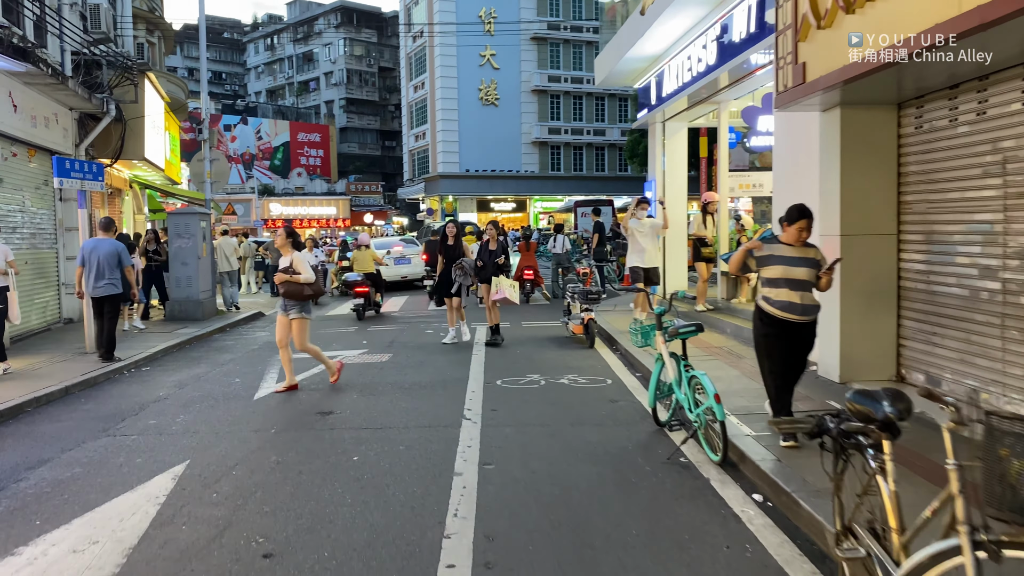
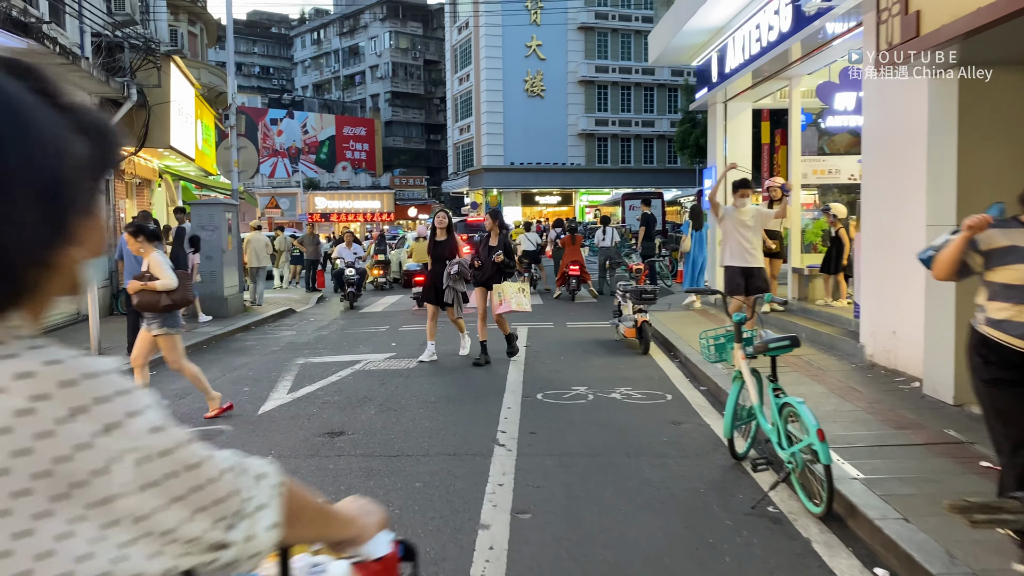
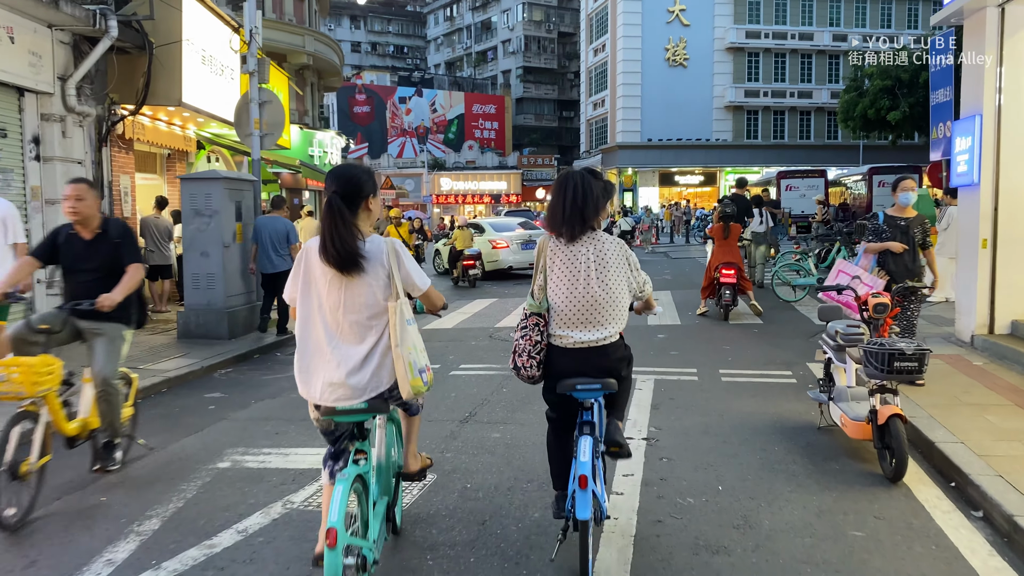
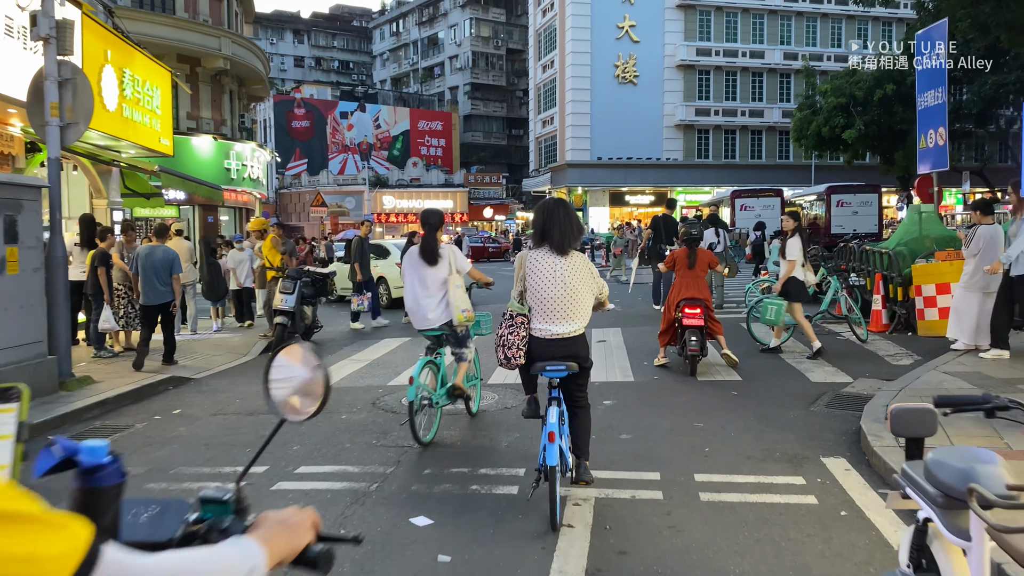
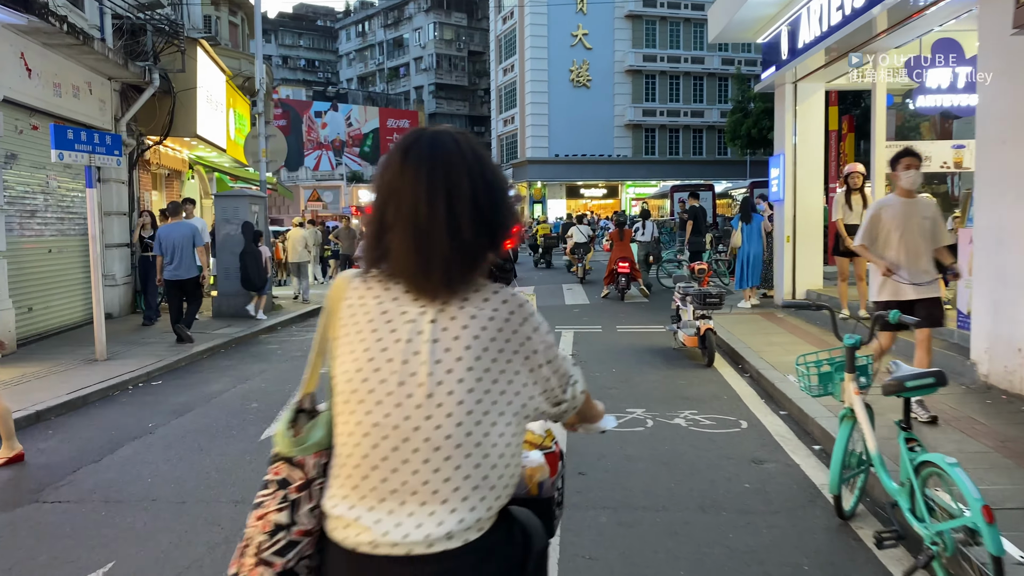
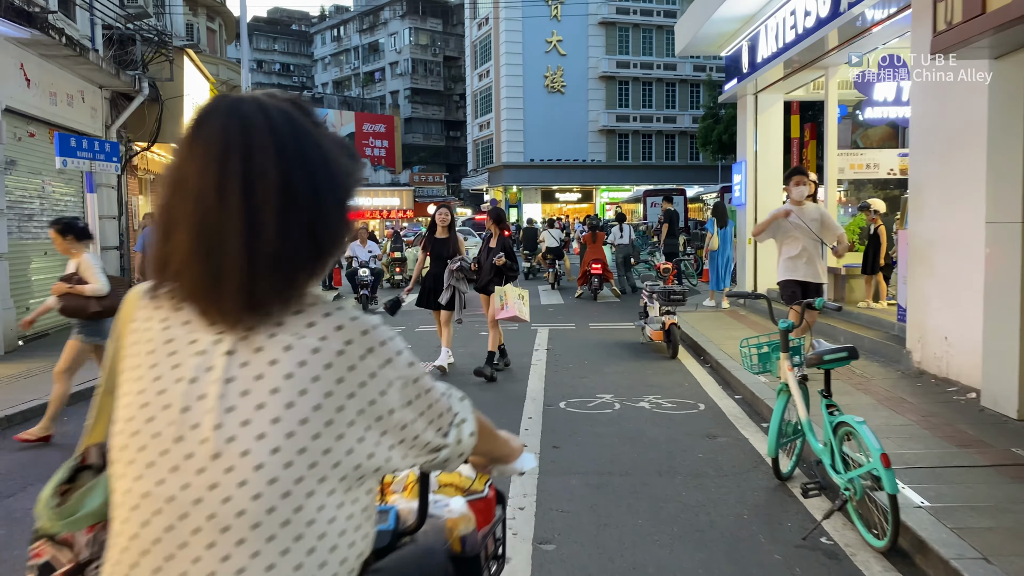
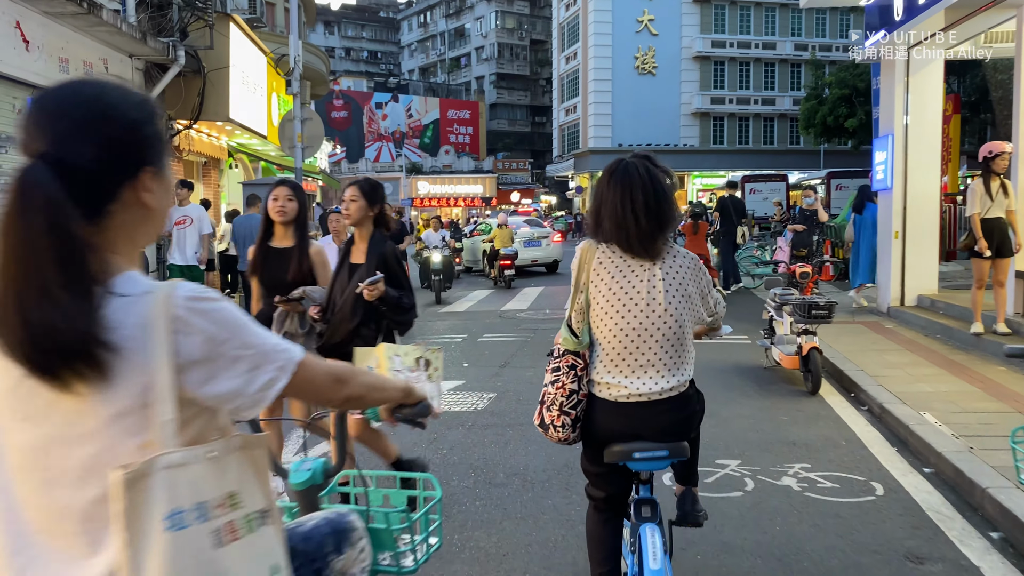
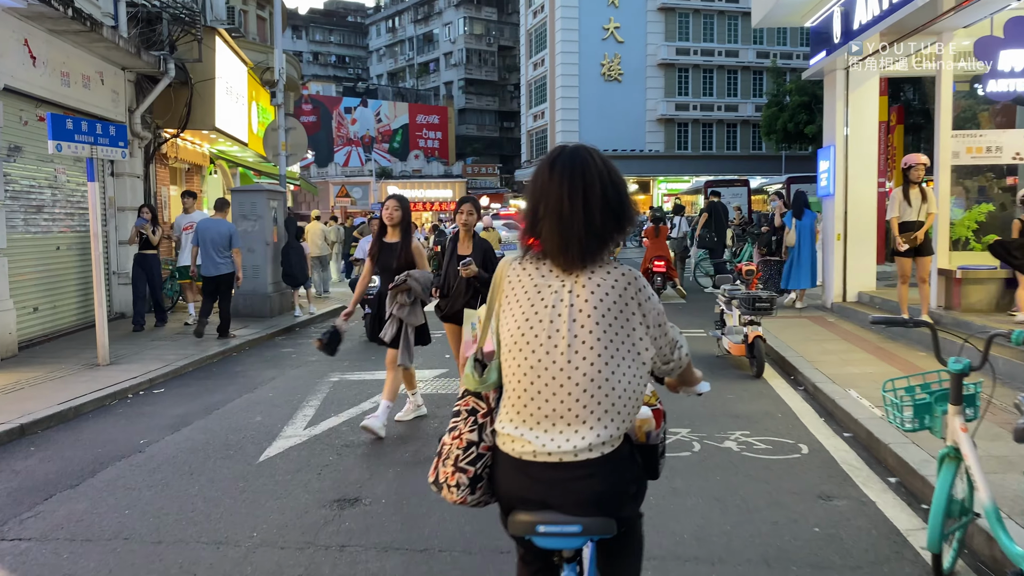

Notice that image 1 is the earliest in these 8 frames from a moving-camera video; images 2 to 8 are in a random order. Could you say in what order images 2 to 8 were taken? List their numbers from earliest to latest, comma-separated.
2, 6, 5, 8, 7, 3, 4
